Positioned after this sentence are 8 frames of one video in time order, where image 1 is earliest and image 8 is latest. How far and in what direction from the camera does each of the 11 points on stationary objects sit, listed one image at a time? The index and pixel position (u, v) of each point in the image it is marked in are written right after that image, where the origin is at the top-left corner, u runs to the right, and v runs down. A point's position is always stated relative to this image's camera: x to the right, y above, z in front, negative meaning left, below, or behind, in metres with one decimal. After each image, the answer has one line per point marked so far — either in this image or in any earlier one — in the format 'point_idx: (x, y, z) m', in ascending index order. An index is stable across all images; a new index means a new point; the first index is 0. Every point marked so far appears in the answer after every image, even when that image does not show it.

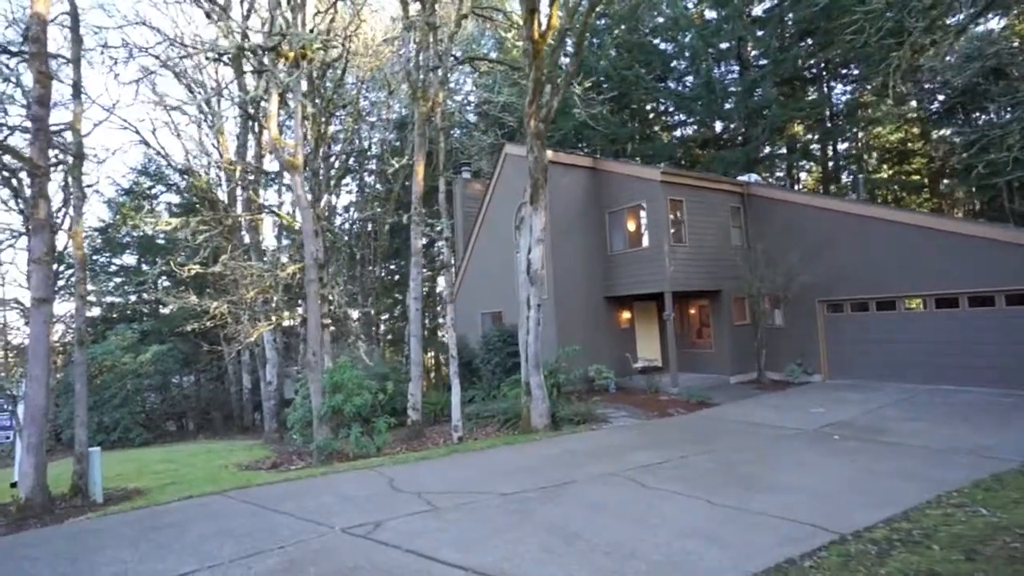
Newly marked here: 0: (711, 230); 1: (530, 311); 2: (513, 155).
0: (+5.8, +1.7, +15.5) m
1: (+0.4, -0.5, +10.8) m
2: (0.0, +4.6, +17.9) m
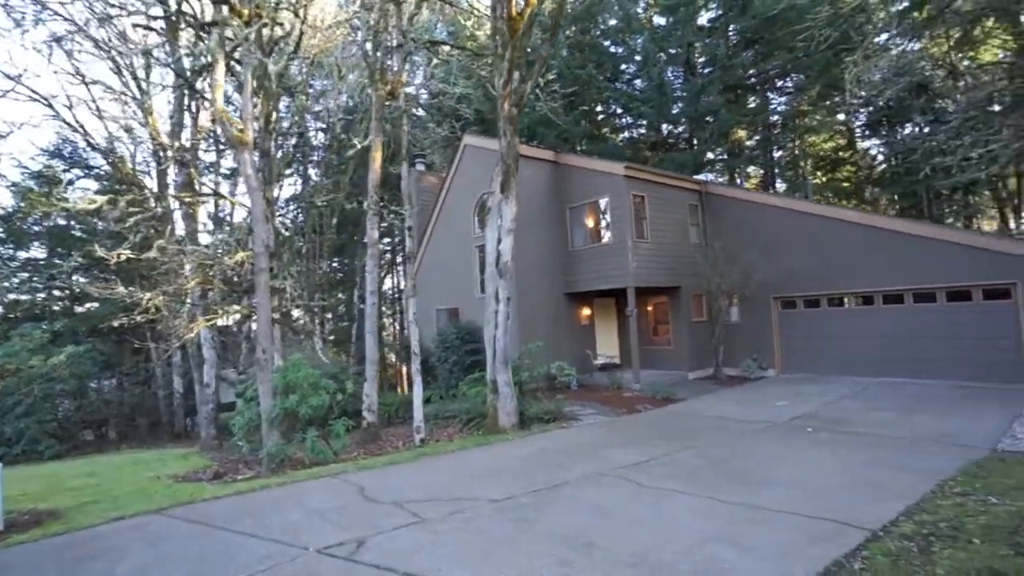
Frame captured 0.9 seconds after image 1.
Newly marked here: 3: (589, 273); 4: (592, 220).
0: (+4.7, +1.8, +15.6) m
1: (-0.2, -0.3, +10.3) m
2: (-1.4, +4.7, +17.3) m
3: (+2.2, +0.4, +15.4) m
4: (+2.3, +1.9, +15.5) m
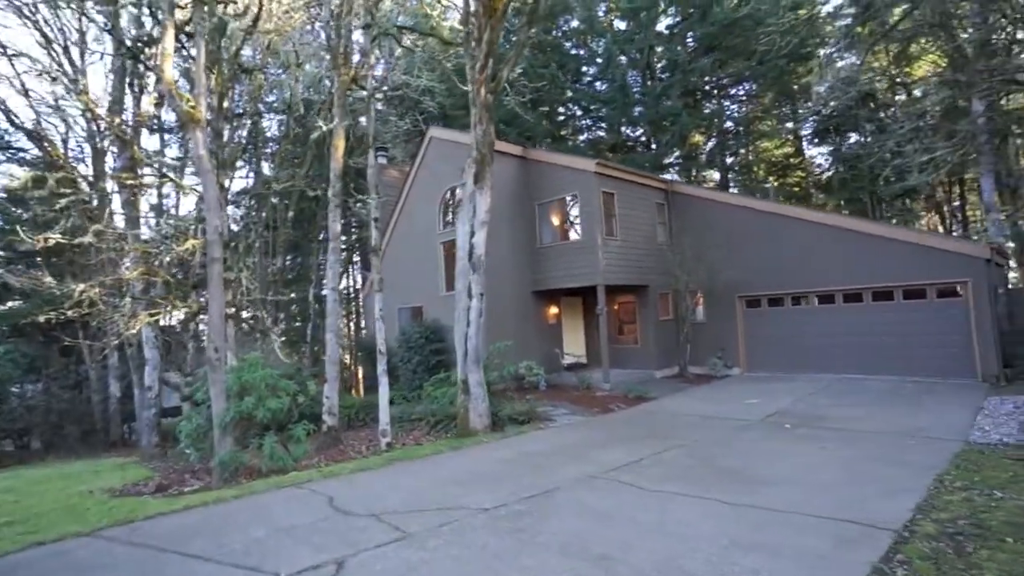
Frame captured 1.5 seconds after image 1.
0: (+3.7, +1.9, +15.5) m
1: (-0.7, -0.2, +9.9) m
2: (-2.4, +4.8, +16.8) m
3: (+1.3, +0.5, +15.1) m
4: (+1.3, +2.0, +15.2) m
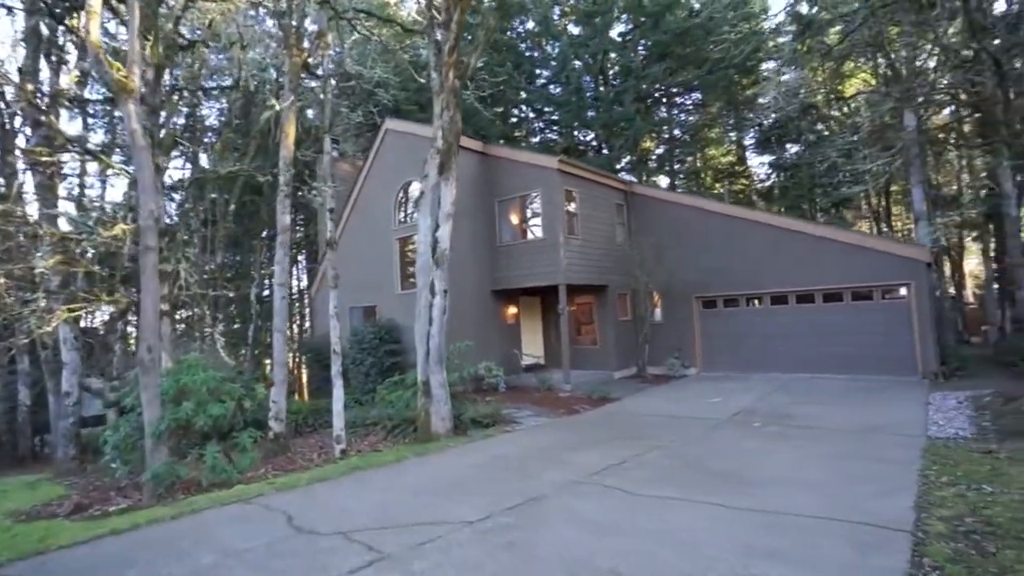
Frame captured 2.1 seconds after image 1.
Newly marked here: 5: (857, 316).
0: (+2.5, +1.9, +15.4) m
1: (-1.4, -0.2, +9.4) m
2: (-3.7, +4.8, +16.1) m
3: (+0.2, +0.5, +14.8) m
4: (+0.2, +2.0, +14.9) m
5: (+8.6, -0.7, +13.2) m
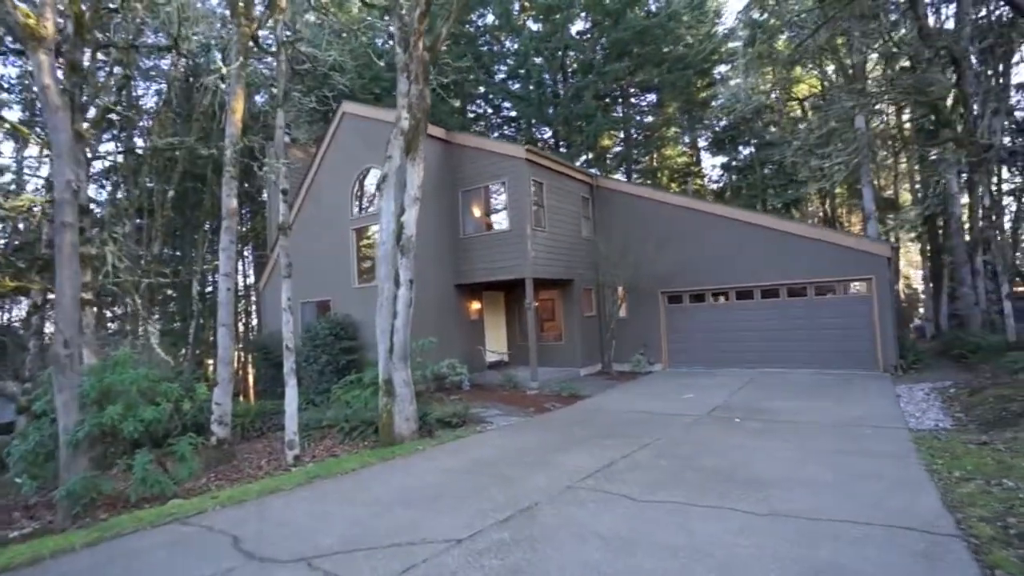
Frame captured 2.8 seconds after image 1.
0: (+1.5, +2.0, +15.0) m
1: (-1.9, 0.0, +8.7) m
2: (-4.7, +5.0, +15.2) m
3: (-0.8, +0.7, +14.2) m
4: (-0.8, +2.2, +14.3) m
5: (+7.8, -0.6, +13.3) m
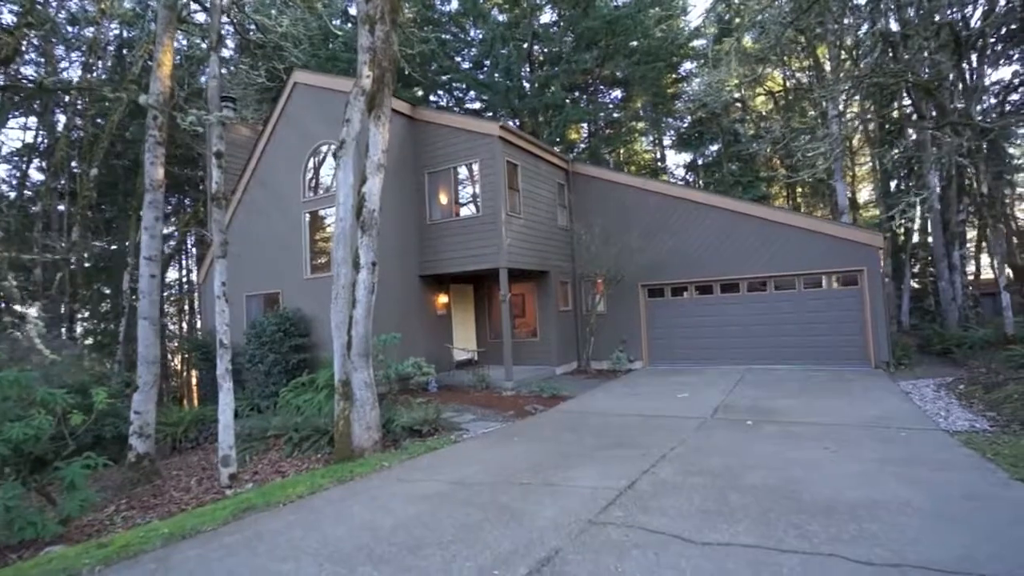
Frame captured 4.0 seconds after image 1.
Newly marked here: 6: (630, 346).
0: (+0.8, +2.2, +13.9) m
1: (-2.1, +0.2, +7.3) m
2: (-5.4, +5.2, +13.6) m
3: (-1.5, +0.9, +12.9) m
4: (-1.4, +2.4, +13.0) m
5: (+7.1, -0.4, +12.7) m
6: (+3.2, -1.6, +14.4) m
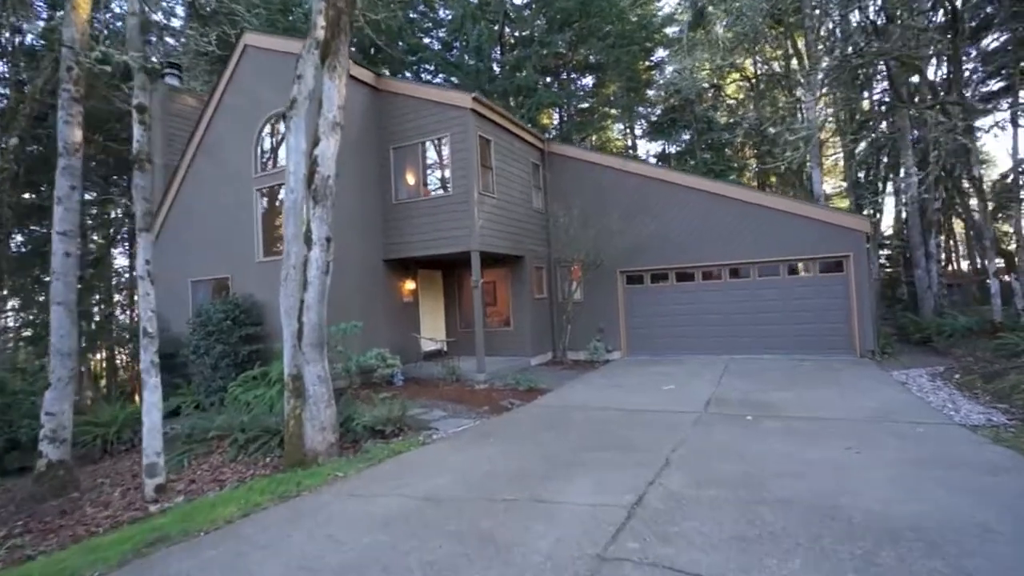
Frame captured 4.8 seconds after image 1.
0: (+0.1, +2.6, +13.1) m
1: (-2.4, +0.4, +6.3) m
2: (-6.1, +5.6, +12.3) m
3: (-2.1, +1.2, +12.0) m
4: (-2.1, +2.7, +12.0) m
5: (+6.5, -0.1, +12.3) m
6: (+2.5, -1.2, +13.8) m
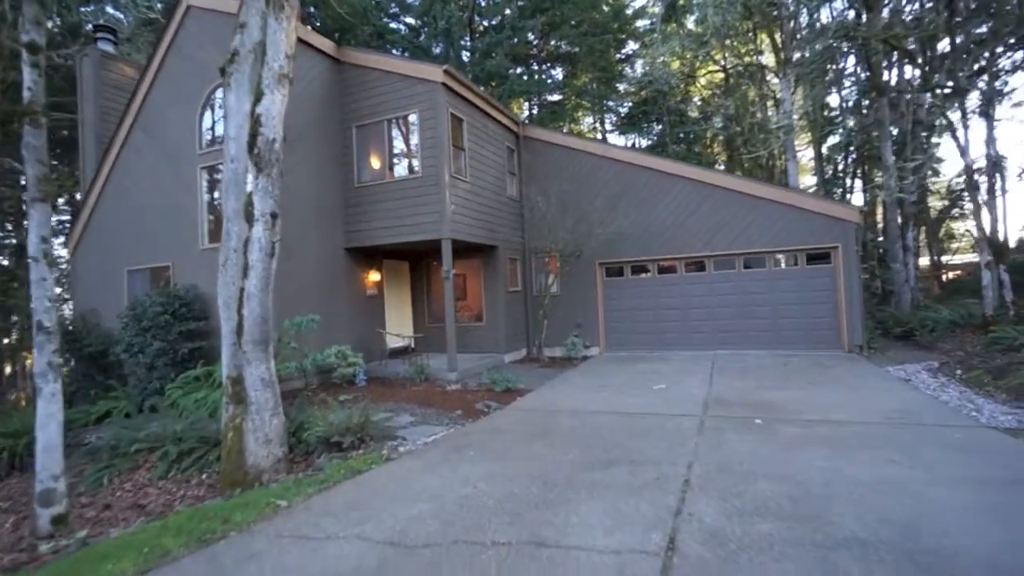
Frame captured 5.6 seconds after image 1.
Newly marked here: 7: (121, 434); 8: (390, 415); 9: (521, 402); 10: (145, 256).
0: (-0.5, +2.8, +12.2) m
1: (-2.6, +0.6, +5.3) m
2: (-6.6, +5.8, +11.0) m
3: (-2.6, +1.4, +10.9) m
4: (-2.6, +2.9, +11.0) m
5: (+5.9, +0.1, +11.8) m
6: (+1.8, -1.0, +13.0) m
7: (-5.6, -2.1, +7.5) m
8: (-1.7, -1.7, +7.2) m
9: (+0.2, -1.7, +7.9) m
10: (-8.1, +0.7, +11.6) m
